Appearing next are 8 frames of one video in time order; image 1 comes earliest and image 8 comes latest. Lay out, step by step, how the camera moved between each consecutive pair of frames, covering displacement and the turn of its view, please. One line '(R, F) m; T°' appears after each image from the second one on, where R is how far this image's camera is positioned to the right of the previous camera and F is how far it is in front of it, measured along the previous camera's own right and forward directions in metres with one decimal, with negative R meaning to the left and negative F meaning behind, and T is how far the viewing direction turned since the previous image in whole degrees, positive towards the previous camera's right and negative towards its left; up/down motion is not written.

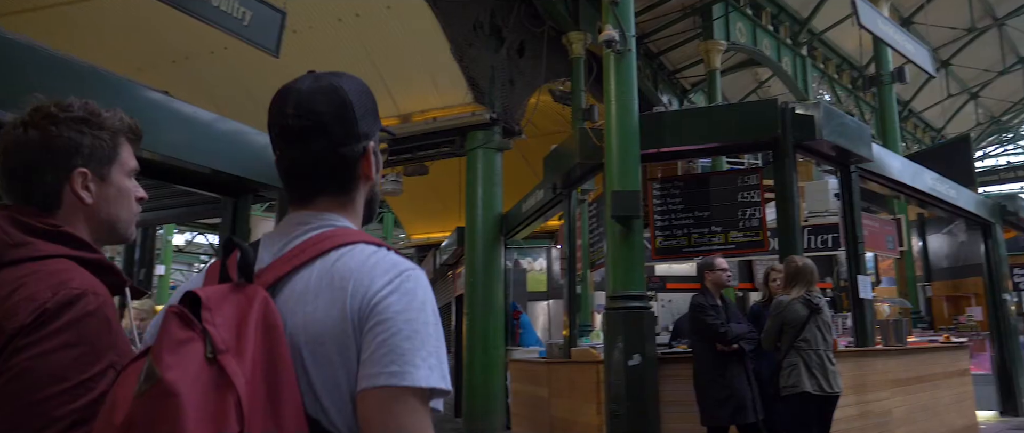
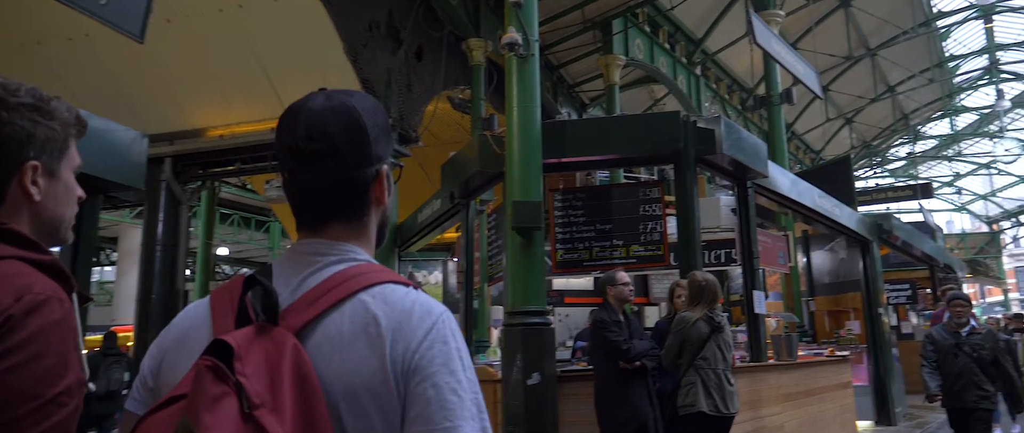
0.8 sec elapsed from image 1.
(0.0, +0.3) m; +8°
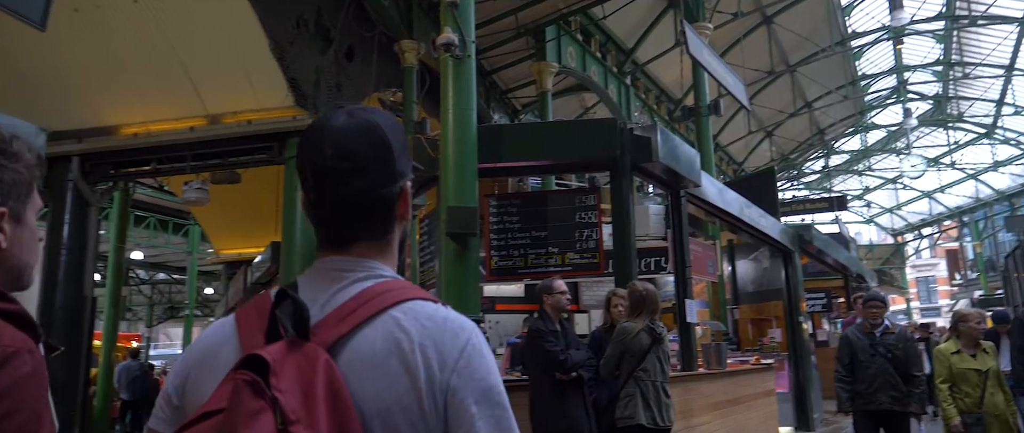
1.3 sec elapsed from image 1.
(-0.1, +0.1) m; +6°
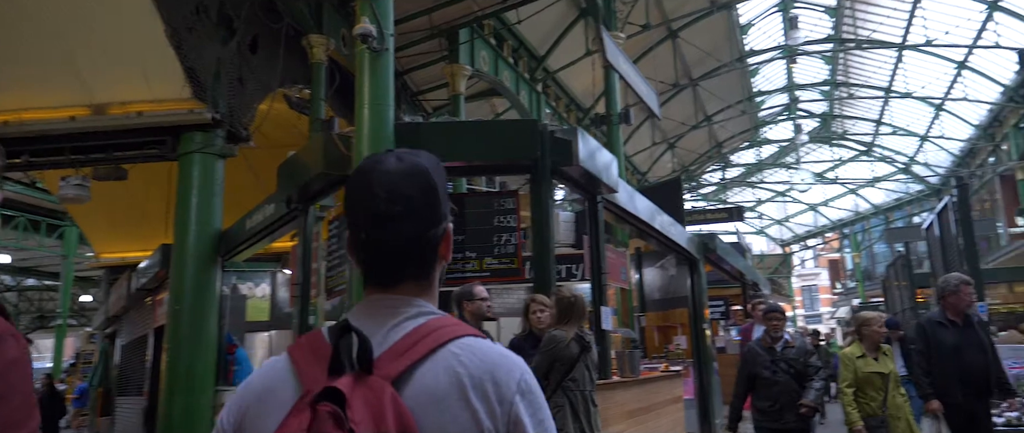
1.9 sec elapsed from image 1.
(-0.1, +0.2) m; +8°
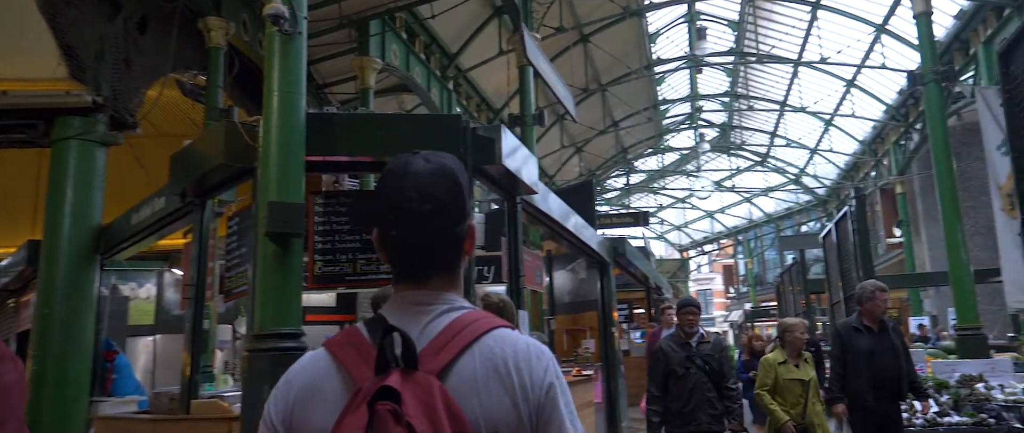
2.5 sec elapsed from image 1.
(-0.1, +0.3) m; +8°
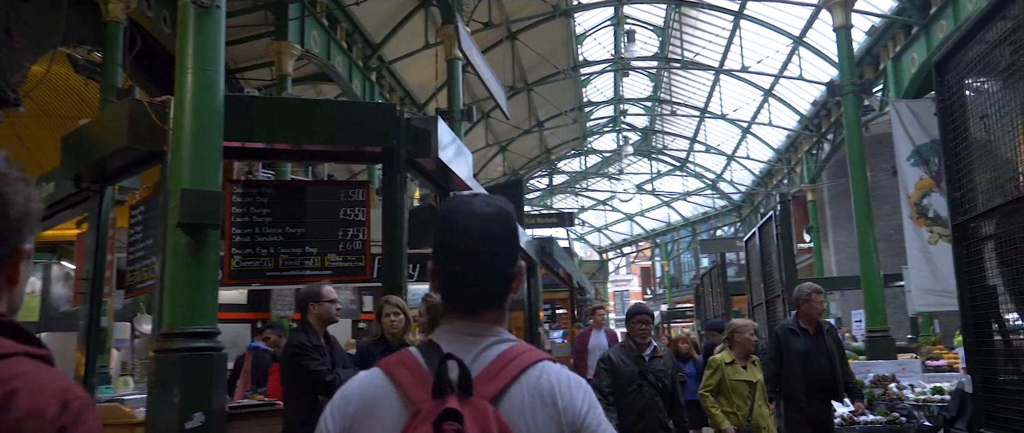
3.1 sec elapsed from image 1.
(-0.1, +0.2) m; +6°
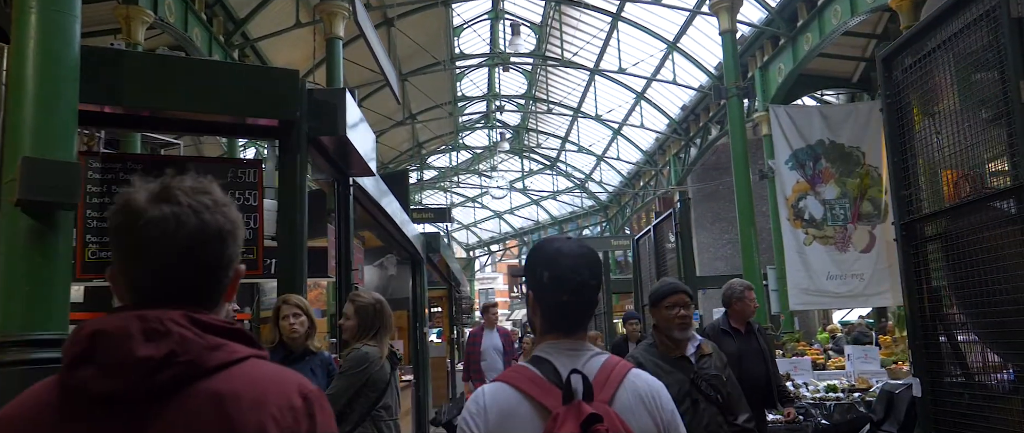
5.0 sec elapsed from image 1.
(-0.4, +0.6) m; +11°
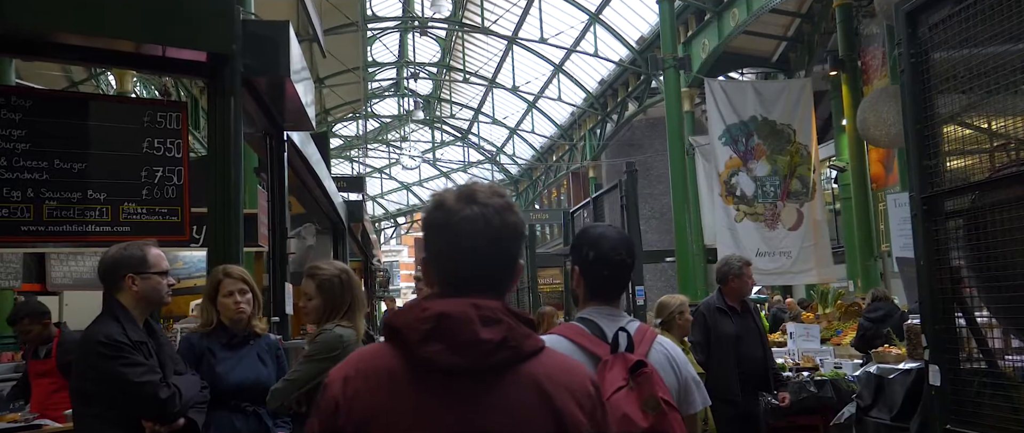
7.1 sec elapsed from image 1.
(-0.4, +0.6) m; +8°
